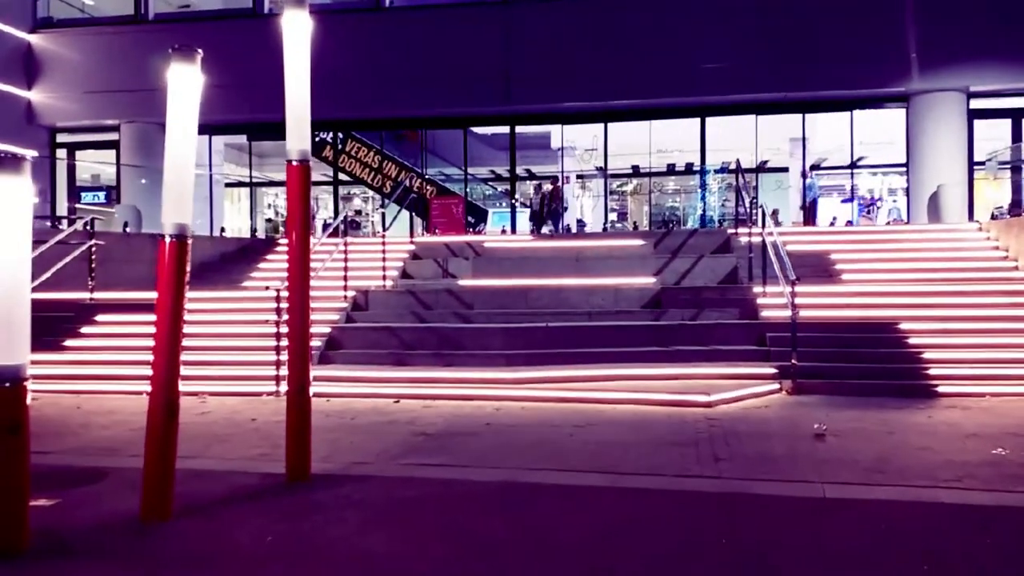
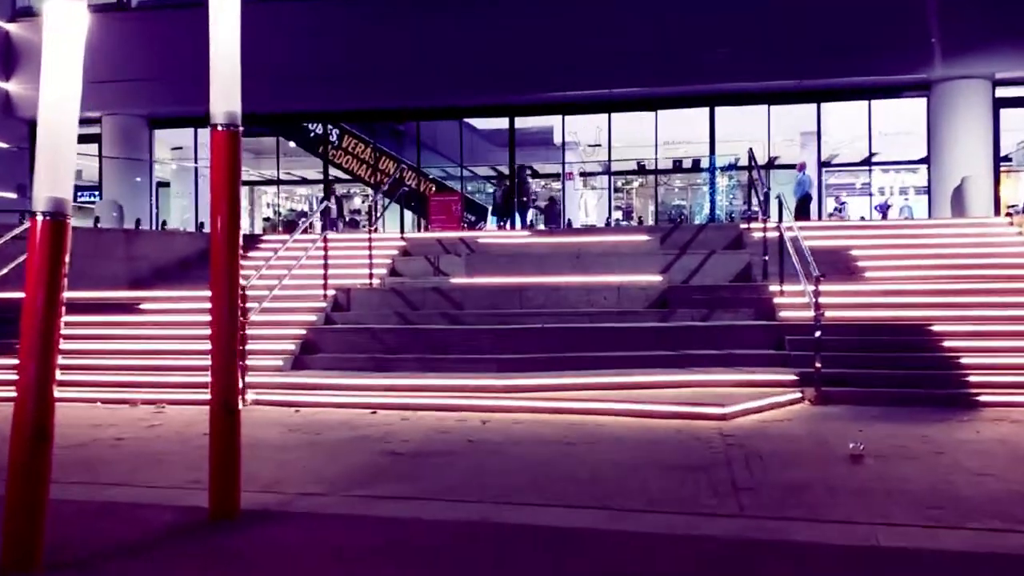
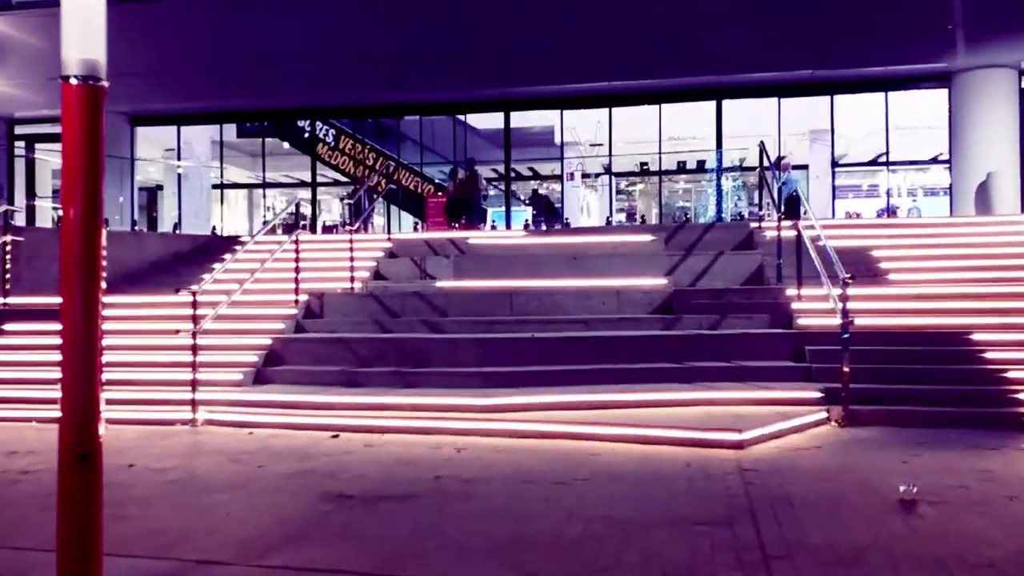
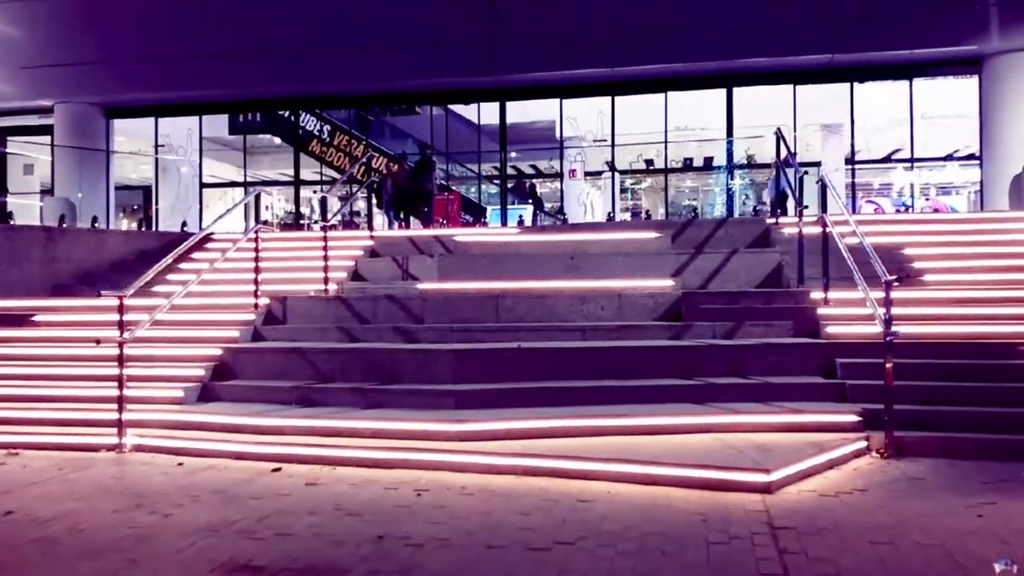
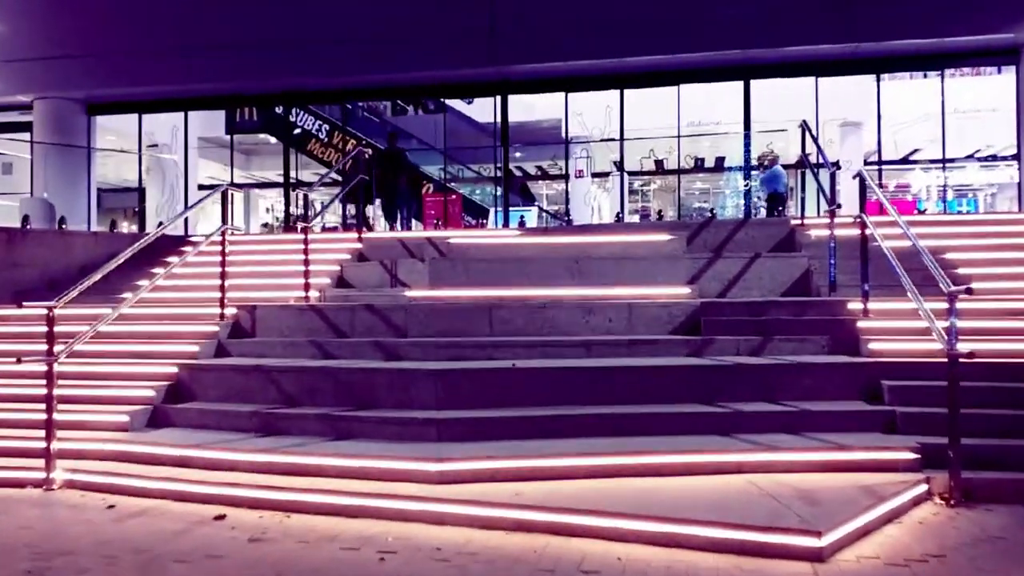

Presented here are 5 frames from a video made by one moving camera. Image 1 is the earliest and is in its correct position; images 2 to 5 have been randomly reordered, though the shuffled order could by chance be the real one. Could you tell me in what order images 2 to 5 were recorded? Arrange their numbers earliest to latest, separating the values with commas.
2, 3, 4, 5
